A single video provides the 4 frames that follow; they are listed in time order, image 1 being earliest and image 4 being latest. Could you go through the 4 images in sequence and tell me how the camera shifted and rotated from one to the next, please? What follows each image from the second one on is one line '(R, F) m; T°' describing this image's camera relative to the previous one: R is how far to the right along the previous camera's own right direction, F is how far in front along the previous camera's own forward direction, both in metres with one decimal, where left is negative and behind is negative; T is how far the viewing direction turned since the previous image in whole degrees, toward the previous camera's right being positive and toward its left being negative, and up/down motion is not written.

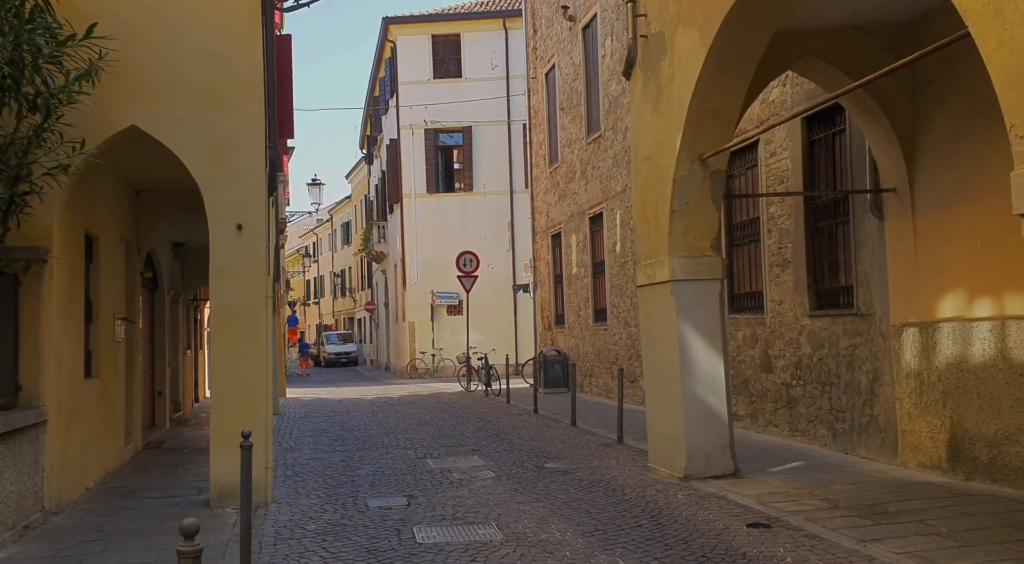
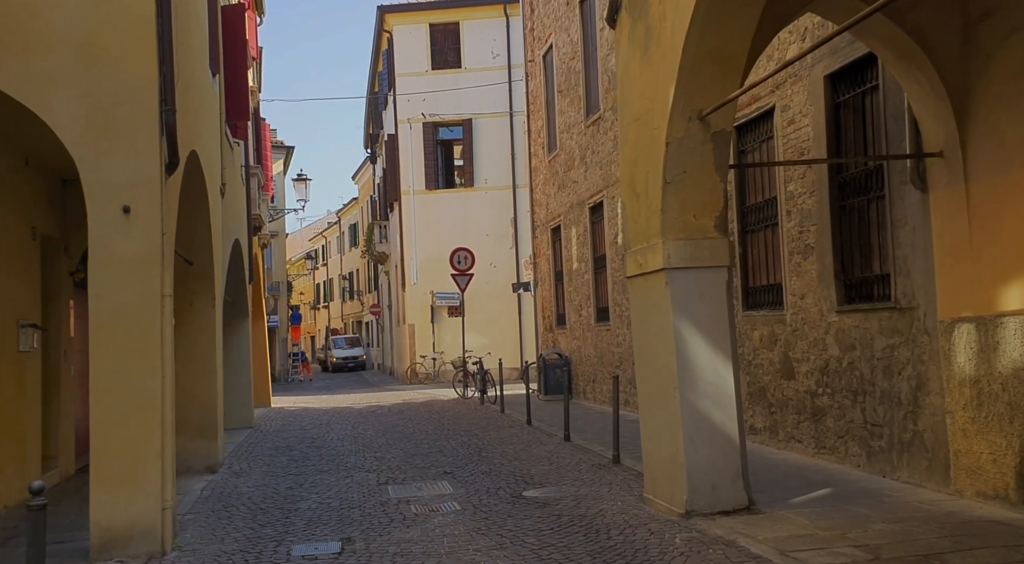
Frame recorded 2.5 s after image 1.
(+0.5, +1.9) m; -1°
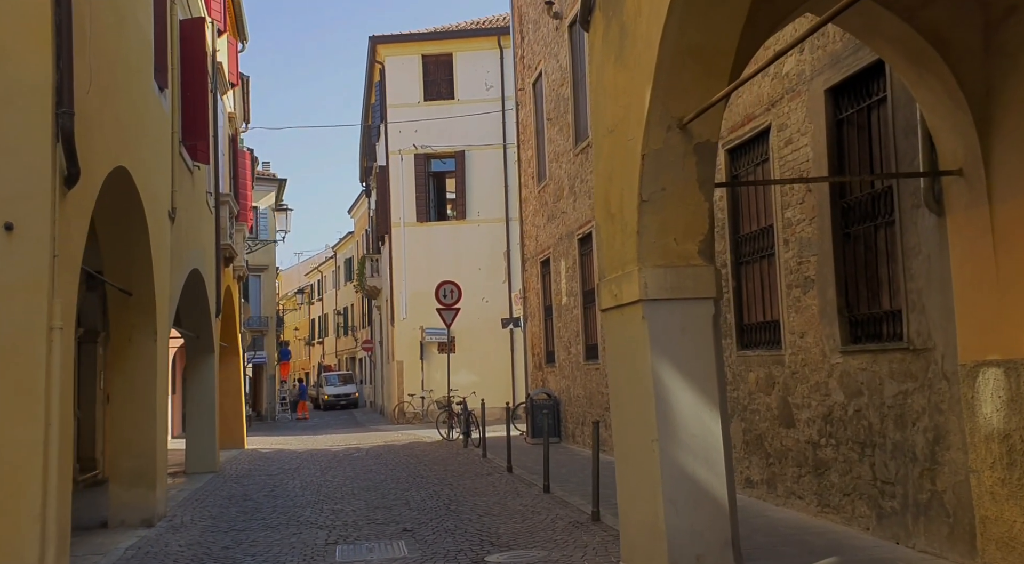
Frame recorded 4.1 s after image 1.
(+0.3, +1.2) m; 0°
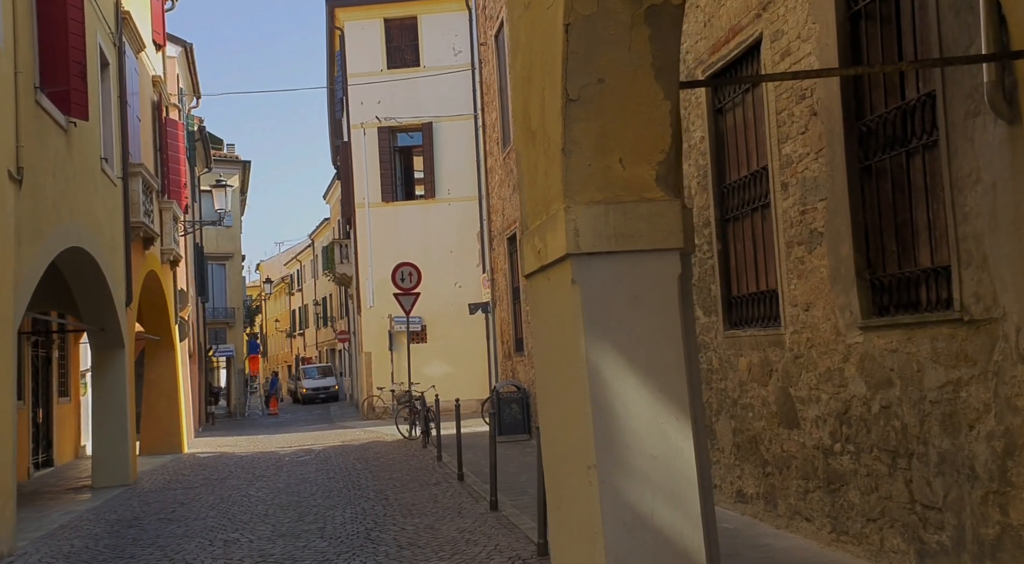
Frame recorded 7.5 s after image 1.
(+0.6, +2.4) m; 0°
